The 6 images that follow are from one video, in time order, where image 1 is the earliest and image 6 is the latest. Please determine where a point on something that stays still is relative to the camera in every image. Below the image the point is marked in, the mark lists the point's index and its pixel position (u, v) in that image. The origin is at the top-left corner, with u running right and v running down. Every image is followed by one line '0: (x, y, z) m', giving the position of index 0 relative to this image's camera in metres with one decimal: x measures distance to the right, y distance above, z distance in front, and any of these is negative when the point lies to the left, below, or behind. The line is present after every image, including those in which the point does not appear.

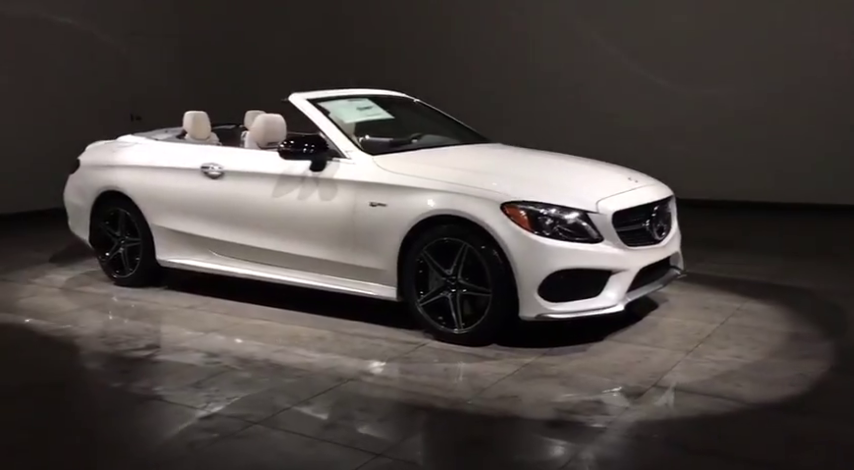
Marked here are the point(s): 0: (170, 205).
0: (-1.9, +0.2, +6.5) m
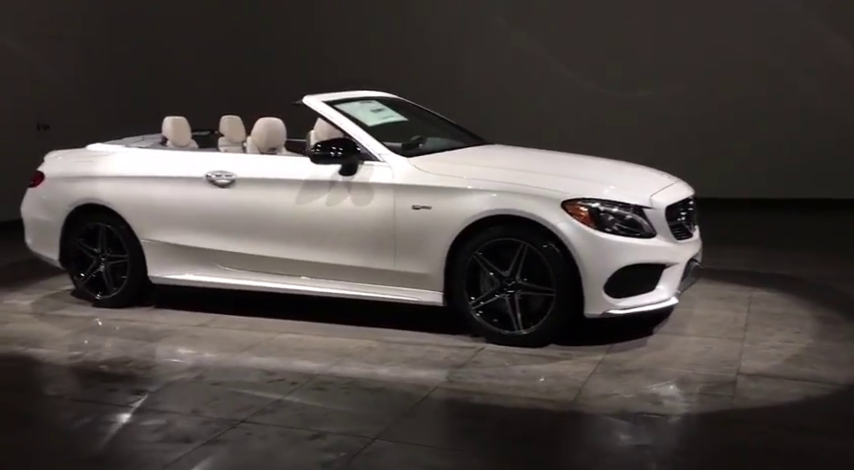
0: (-1.8, +0.1, +6.0) m
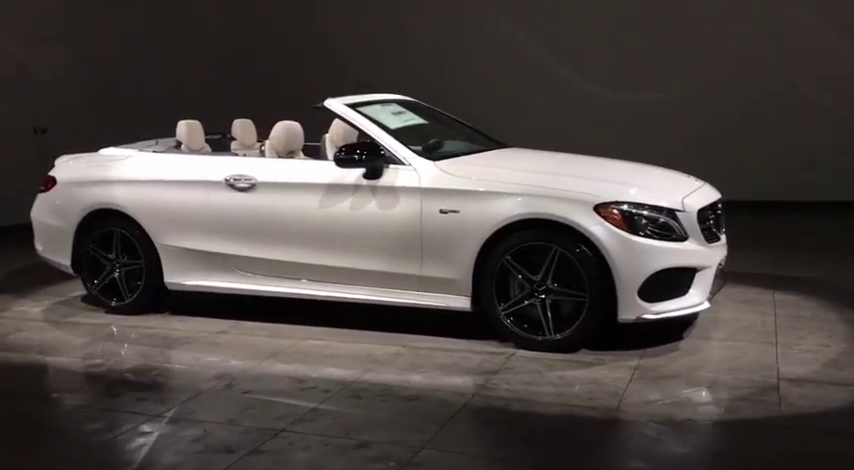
0: (-1.6, +0.1, +5.9) m
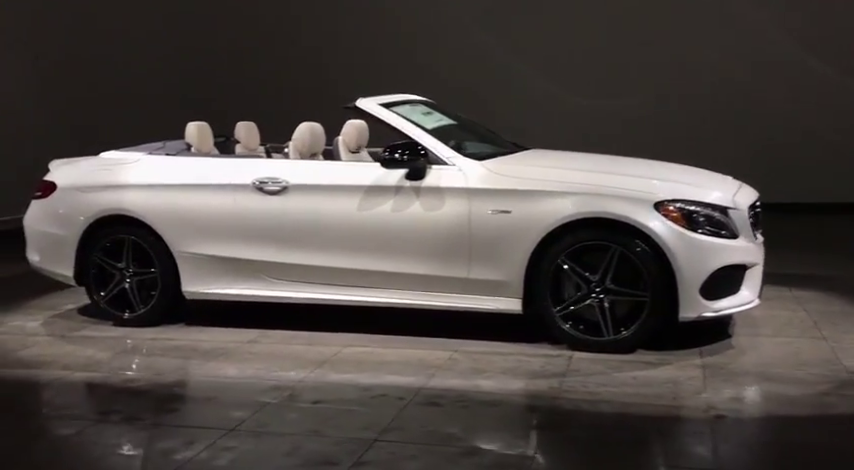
0: (-1.4, 0.0, +5.7) m
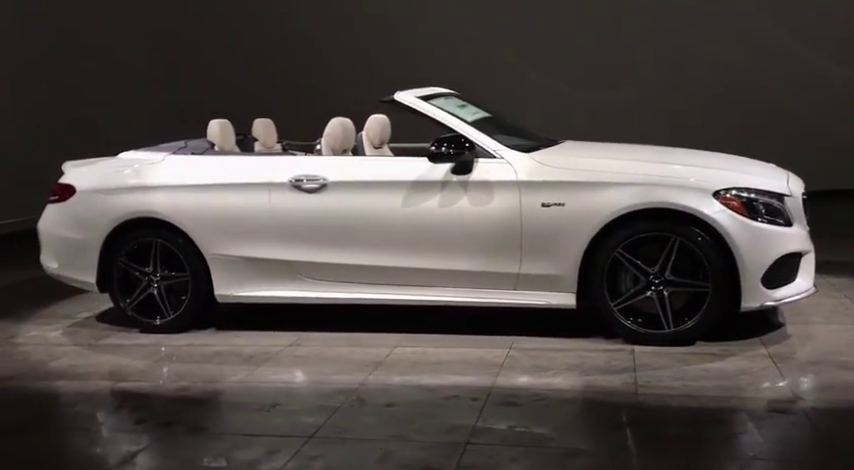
0: (-1.1, 0.0, +5.5) m
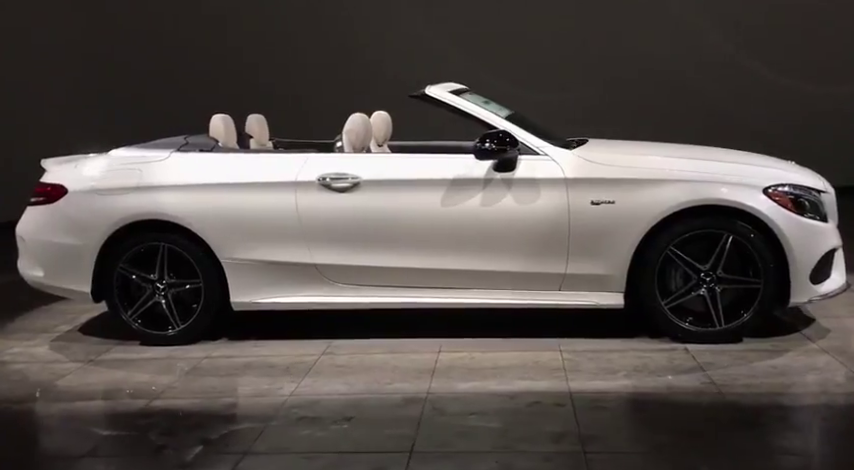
0: (-0.9, 0.0, +5.1) m
